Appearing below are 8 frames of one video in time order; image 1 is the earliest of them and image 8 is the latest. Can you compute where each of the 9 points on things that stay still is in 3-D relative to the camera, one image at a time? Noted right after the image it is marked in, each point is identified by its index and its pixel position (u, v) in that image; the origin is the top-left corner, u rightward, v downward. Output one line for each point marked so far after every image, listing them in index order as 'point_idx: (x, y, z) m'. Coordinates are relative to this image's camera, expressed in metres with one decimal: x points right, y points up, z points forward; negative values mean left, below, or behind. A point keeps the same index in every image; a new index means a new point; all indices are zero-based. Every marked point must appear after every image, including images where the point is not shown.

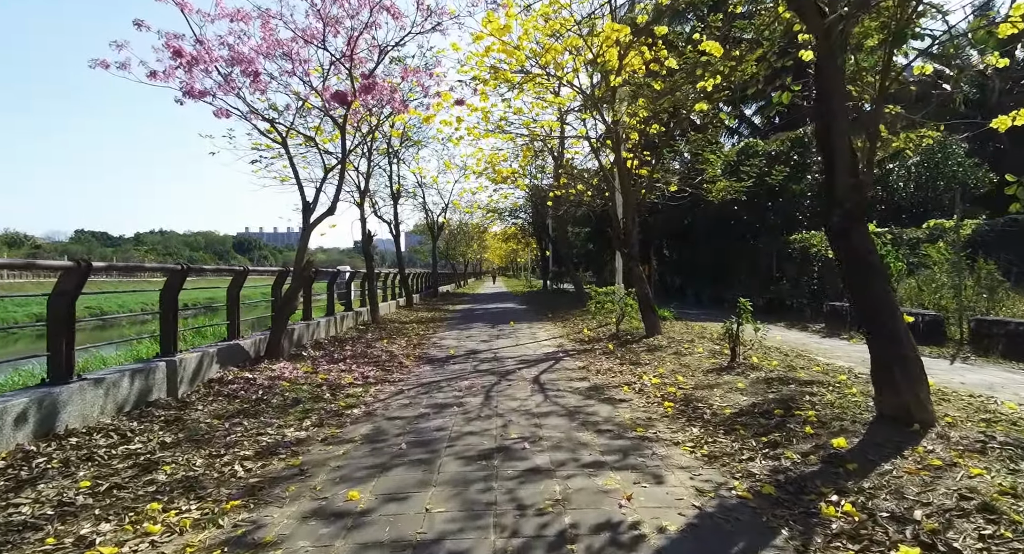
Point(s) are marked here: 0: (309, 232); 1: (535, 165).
0: (-2.7, +0.6, +7.3) m
1: (+0.7, +3.6, +17.4) m
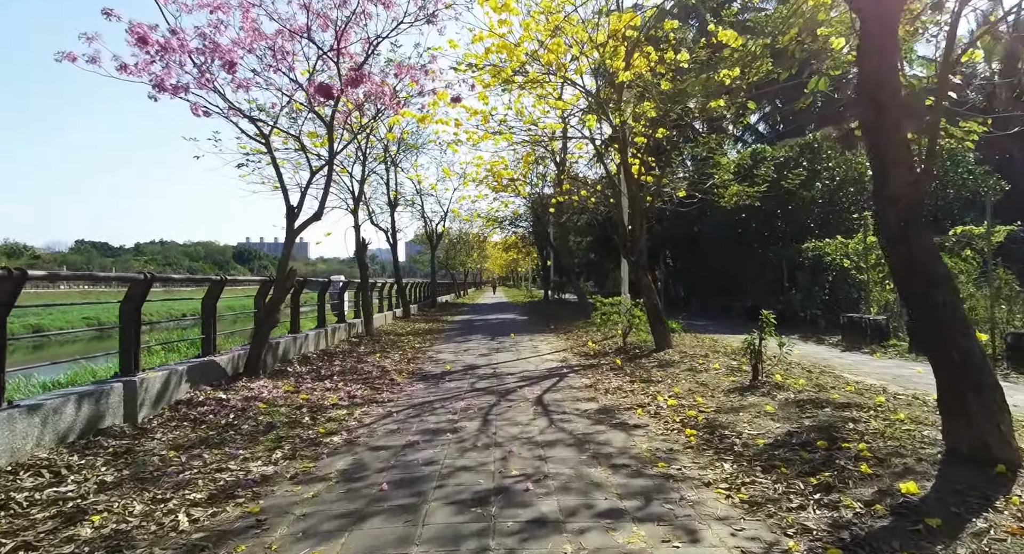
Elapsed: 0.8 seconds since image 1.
0: (-2.7, +0.5, +6.7) m
1: (+0.7, +3.3, +16.9) m
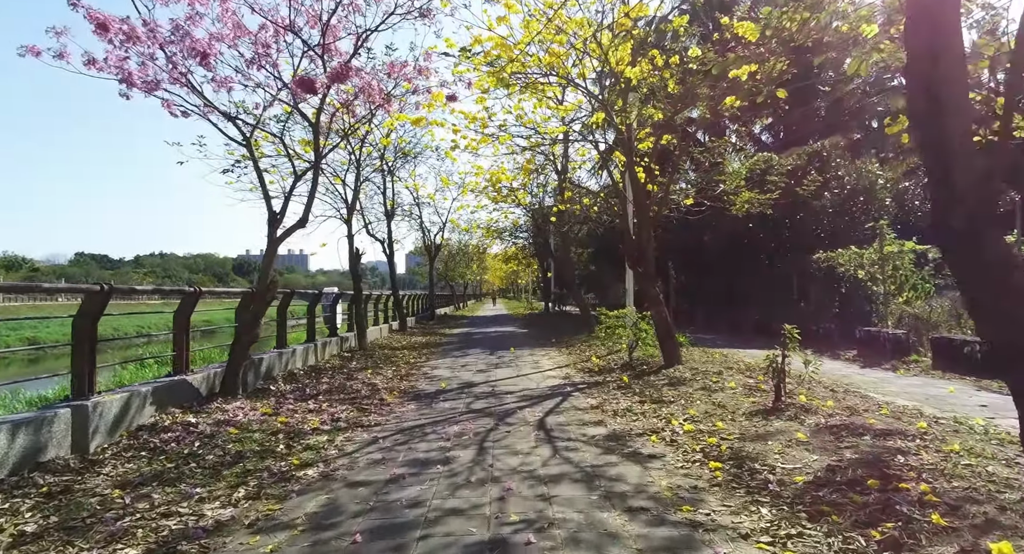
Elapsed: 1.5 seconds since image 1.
0: (-2.7, +0.3, +6.2) m
1: (+0.7, +3.0, +16.5) m
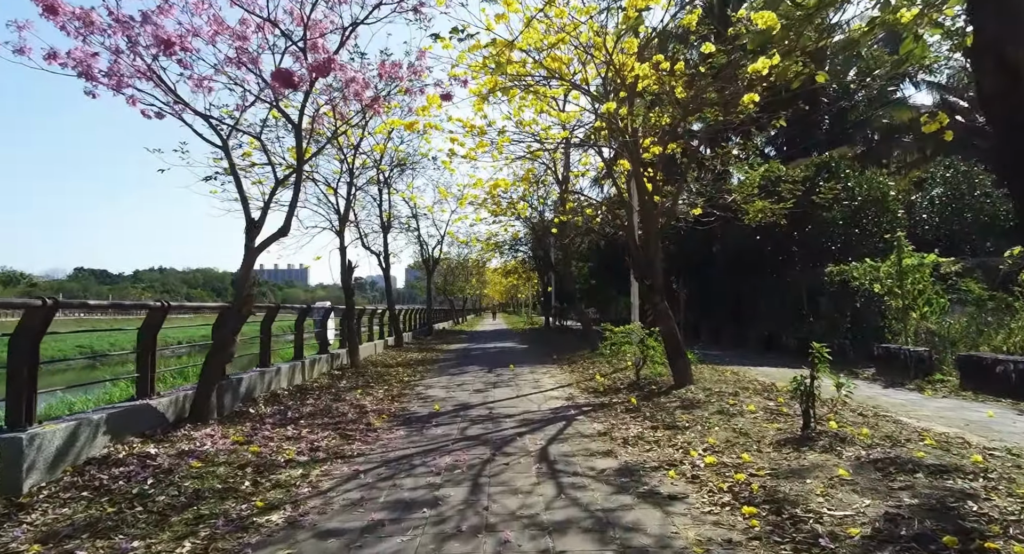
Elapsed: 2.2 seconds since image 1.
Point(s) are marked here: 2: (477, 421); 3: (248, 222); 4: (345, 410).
0: (-2.7, +0.2, +5.7) m
1: (+0.7, +2.5, +16.0) m
2: (-0.4, -1.7, +6.4) m
3: (-2.8, +0.6, +5.8) m
4: (-2.2, -1.7, +7.1) m
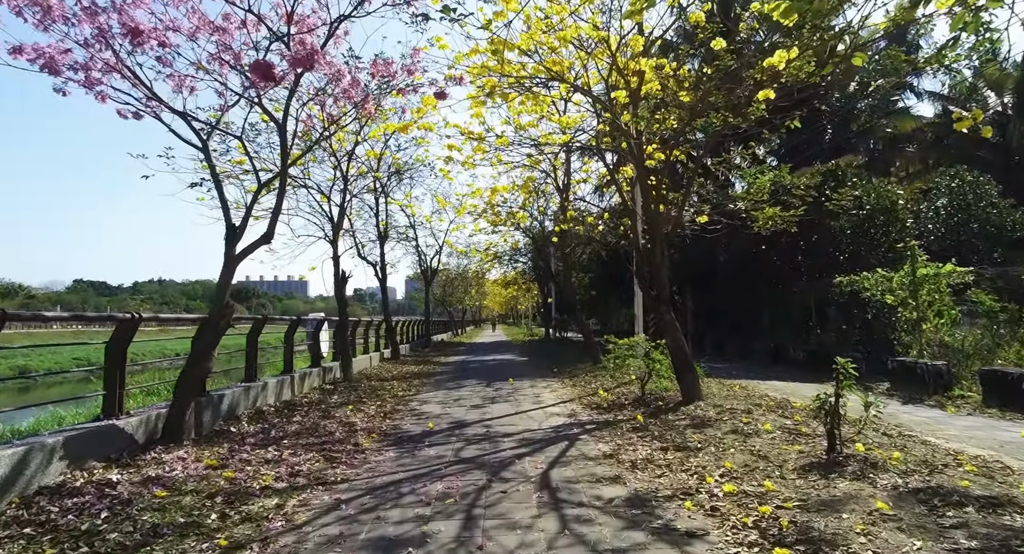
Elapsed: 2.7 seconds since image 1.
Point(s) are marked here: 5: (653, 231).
0: (-2.7, +0.1, +5.3) m
1: (+0.7, +2.2, +15.7) m
2: (-0.4, -1.8, +6.0) m
3: (-2.8, +0.5, +5.4) m
4: (-2.2, -1.8, +6.7) m
5: (+2.1, +0.7, +8.3) m
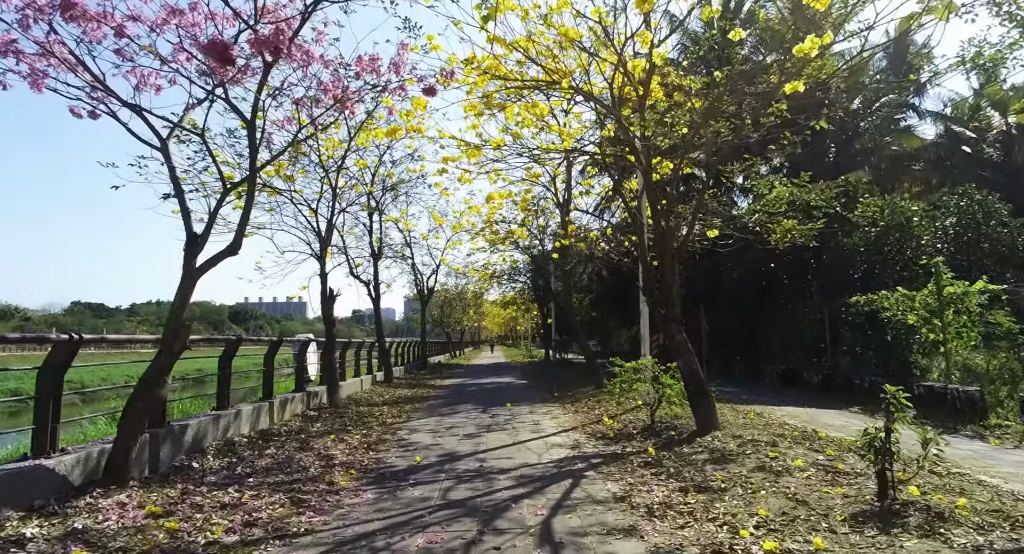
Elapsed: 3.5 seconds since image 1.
0: (-2.7, 0.0, +4.7) m
1: (+0.7, +1.7, +15.2) m
2: (-0.5, -1.9, +5.3) m
3: (-2.8, +0.4, +4.8) m
4: (-2.2, -2.0, +6.0) m
5: (+2.1, +0.4, +7.7) m
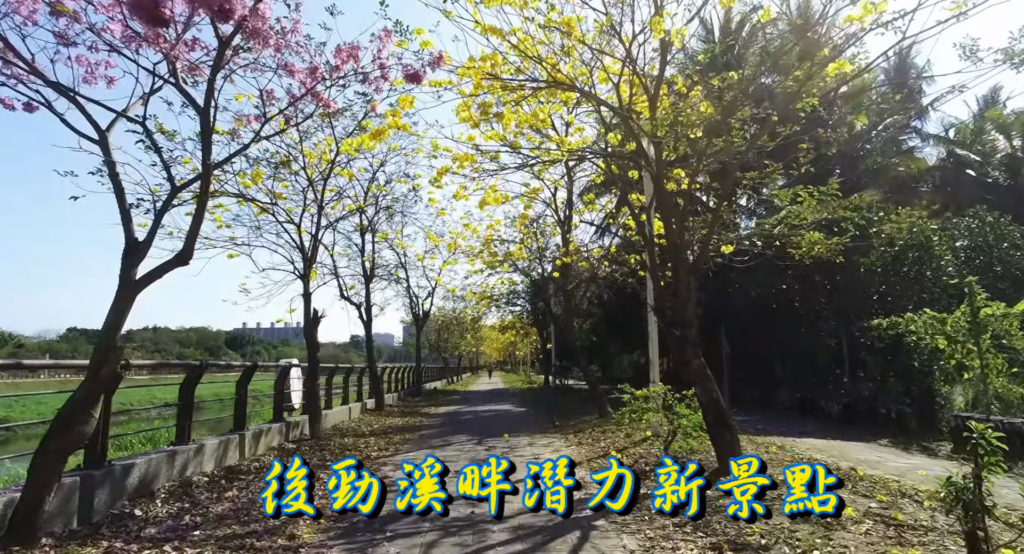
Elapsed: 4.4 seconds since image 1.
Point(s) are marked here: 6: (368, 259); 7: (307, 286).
0: (-2.8, -0.1, +4.0) m
1: (+0.6, +1.1, +14.5) m
2: (-0.5, -2.1, +4.5) m
3: (-2.9, +0.3, +4.1) m
4: (-2.2, -2.2, +5.1) m
5: (+2.1, +0.2, +7.0) m
6: (-4.0, +0.5, +15.3) m
7: (-3.8, -0.2, +10.3) m
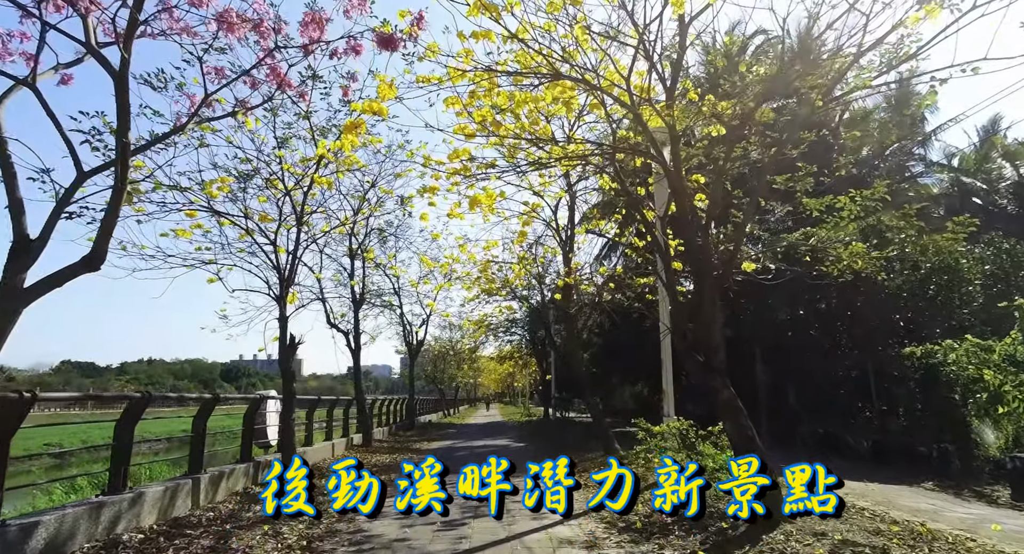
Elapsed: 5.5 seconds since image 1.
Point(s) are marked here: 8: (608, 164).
0: (-2.8, -0.2, +3.1) m
1: (+0.6, +0.5, +13.7) m
2: (-0.5, -2.1, +3.5) m
3: (-2.9, +0.2, +3.2) m
4: (-2.3, -2.3, +4.1) m
5: (+2.0, 0.0, +6.1) m
6: (-4.1, -0.2, +14.4) m
7: (-3.8, -0.6, +9.4) m
8: (+1.3, +1.6, +7.4) m
